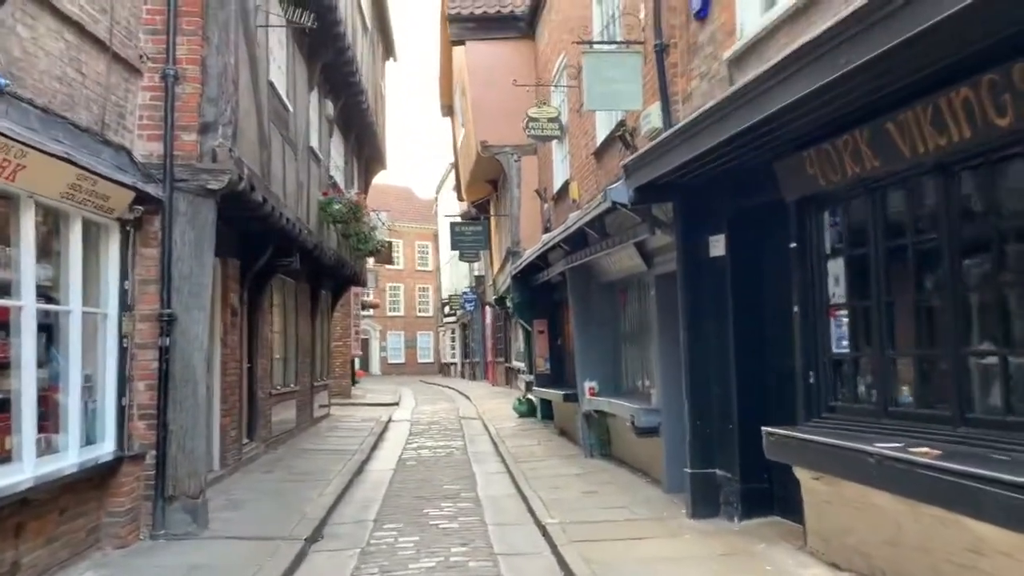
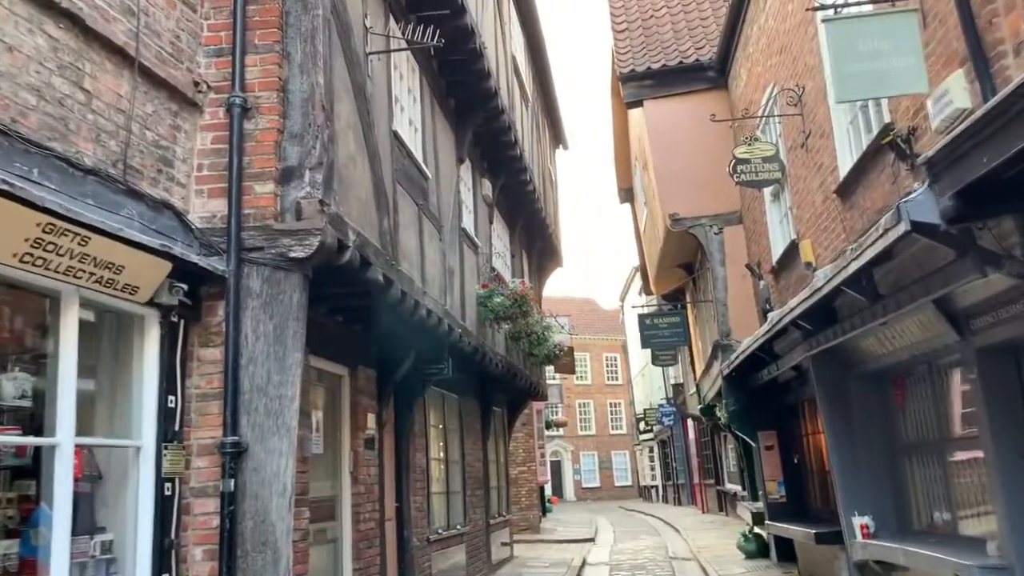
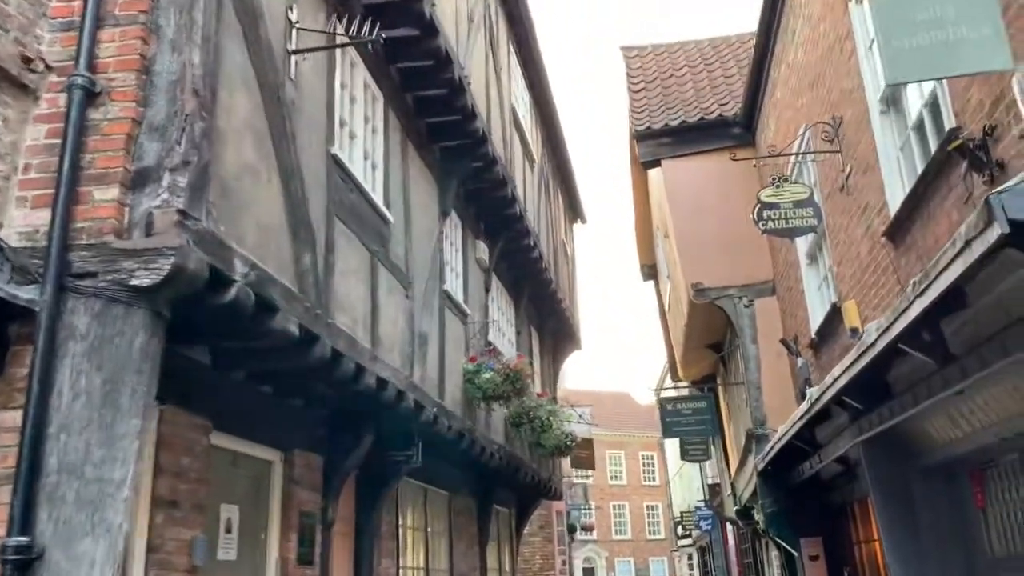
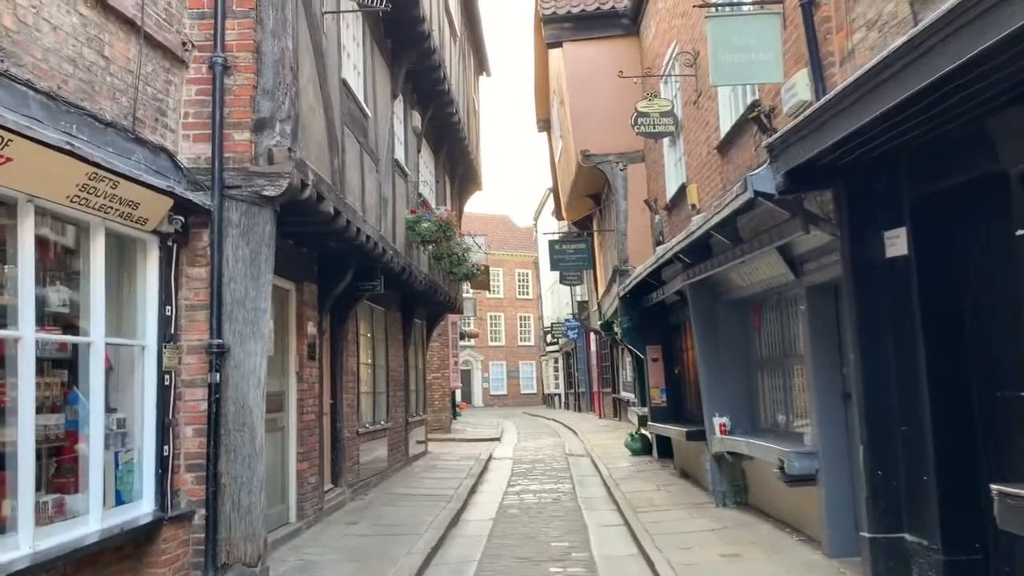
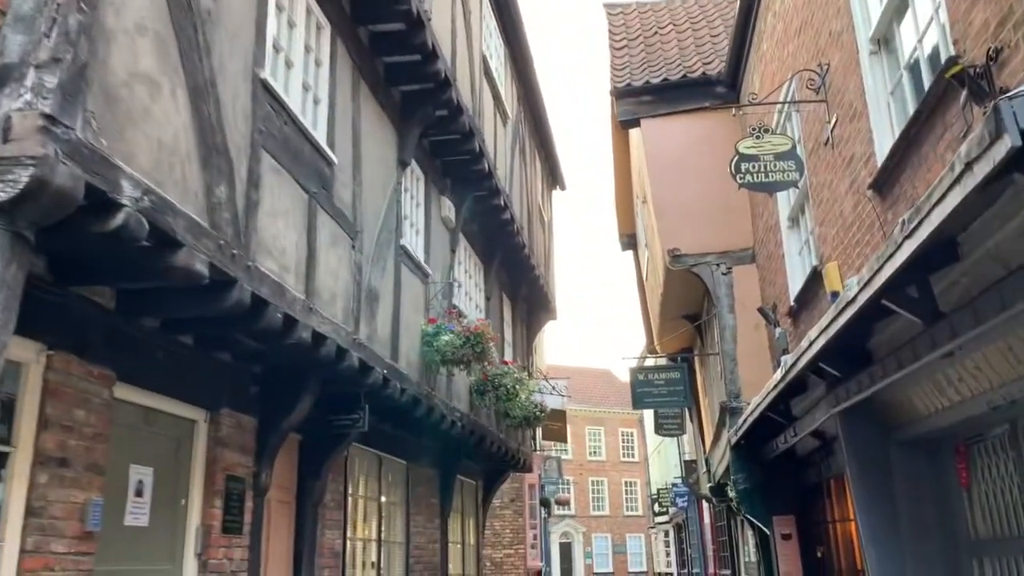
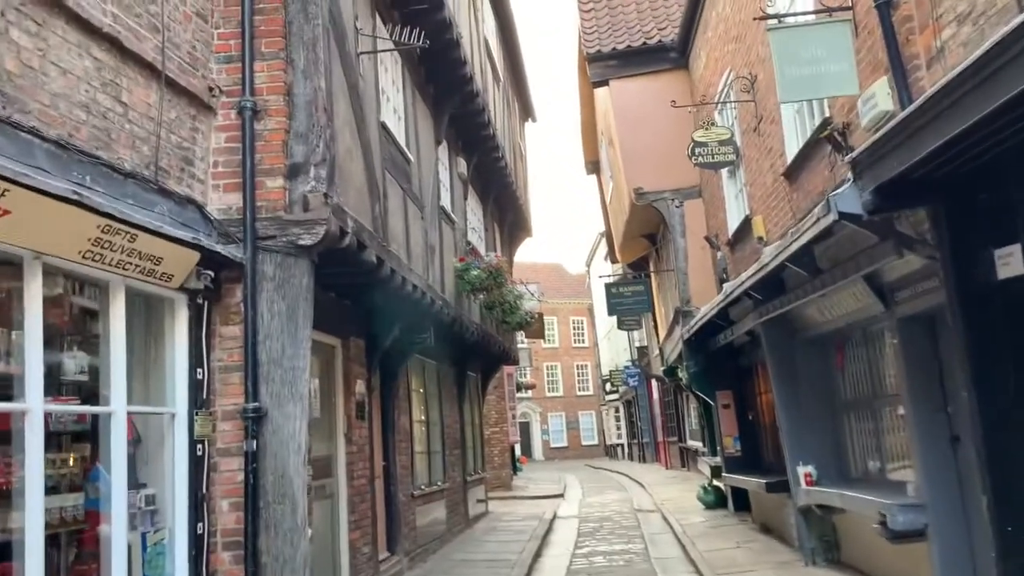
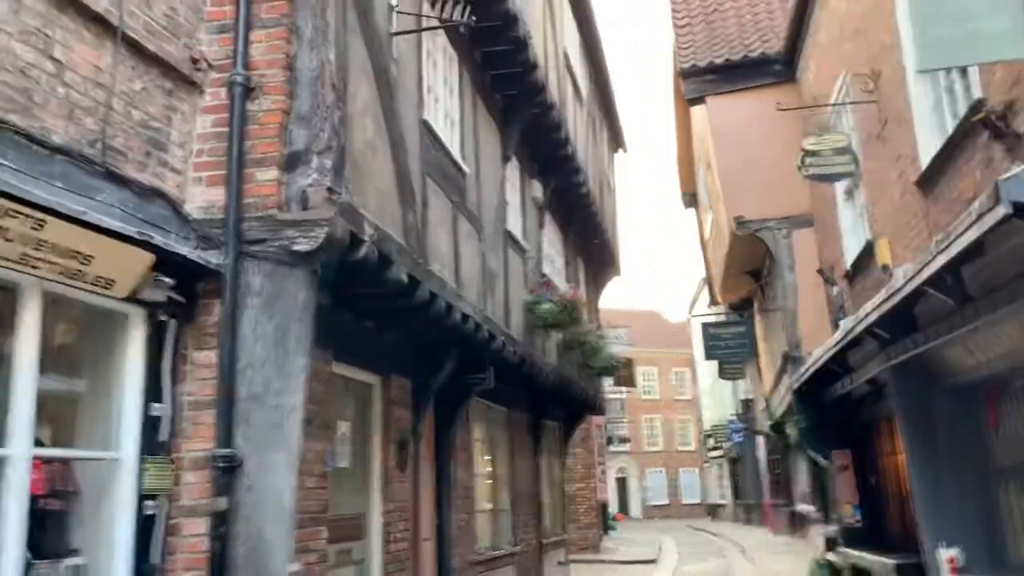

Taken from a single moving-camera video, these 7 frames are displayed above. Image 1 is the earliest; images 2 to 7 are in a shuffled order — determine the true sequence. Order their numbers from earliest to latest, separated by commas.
4, 6, 2, 7, 3, 5
